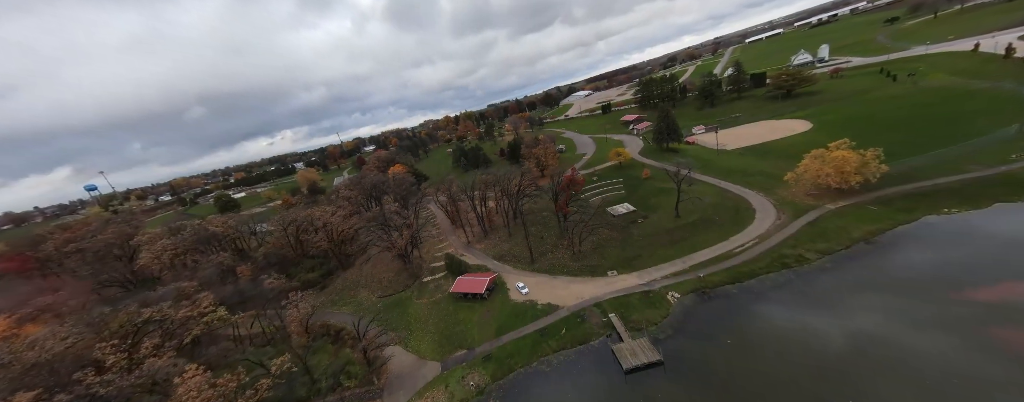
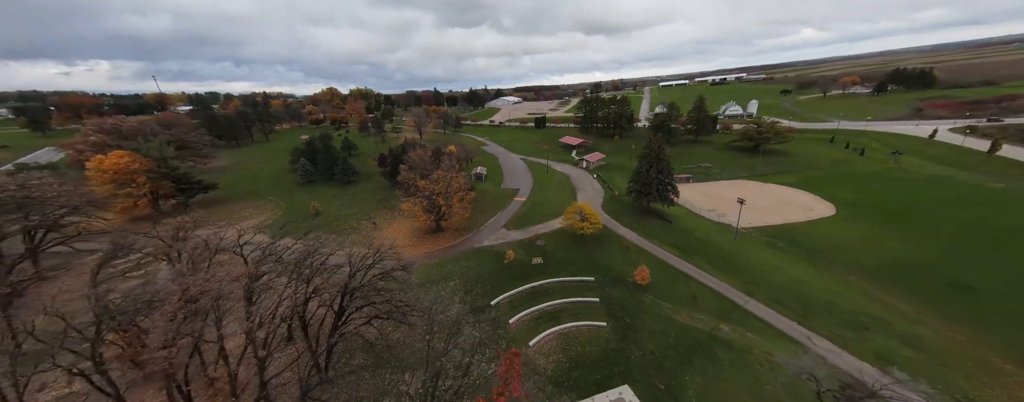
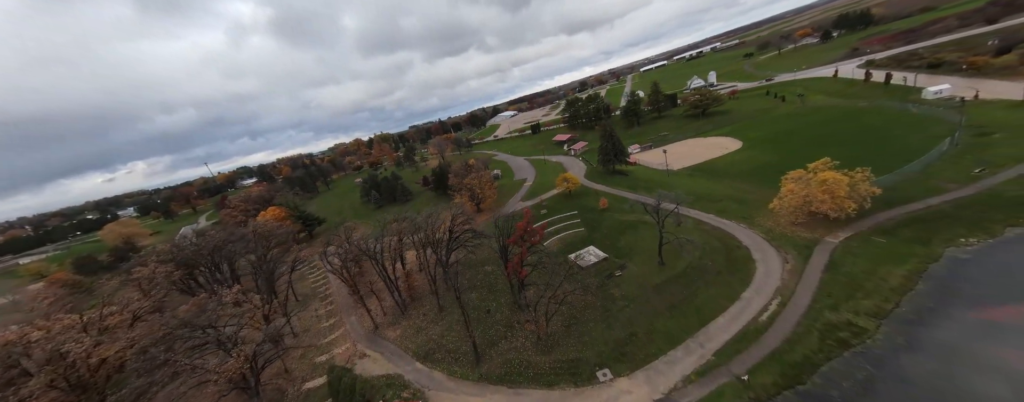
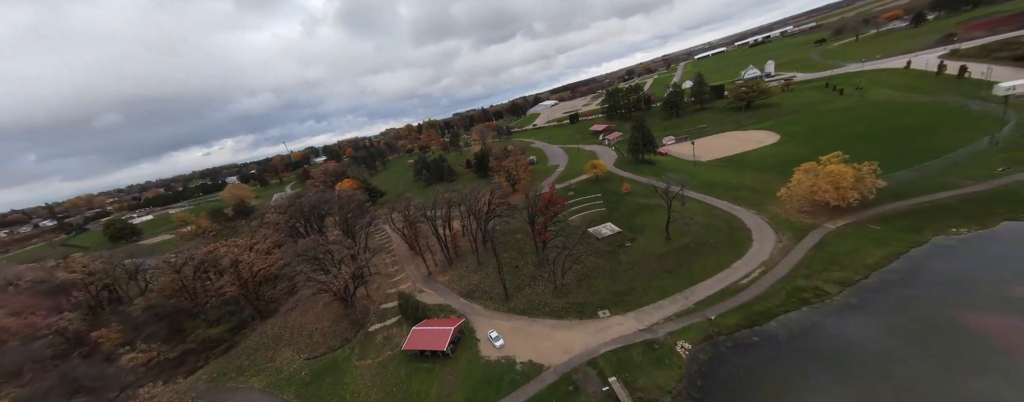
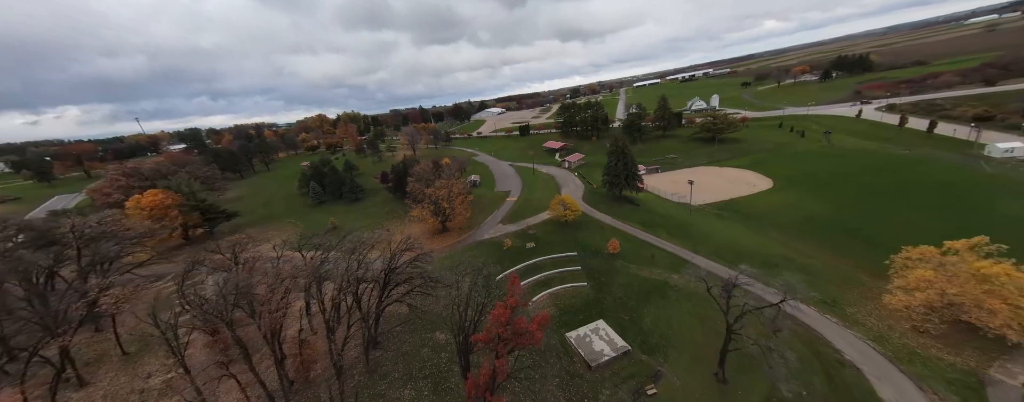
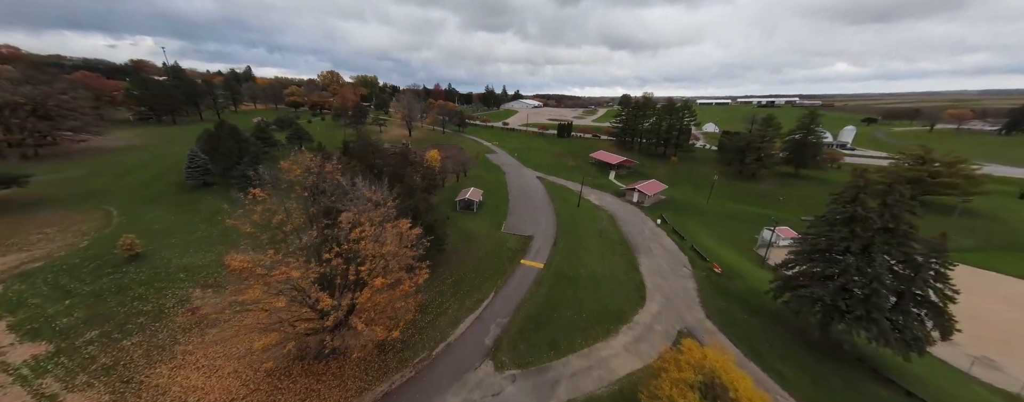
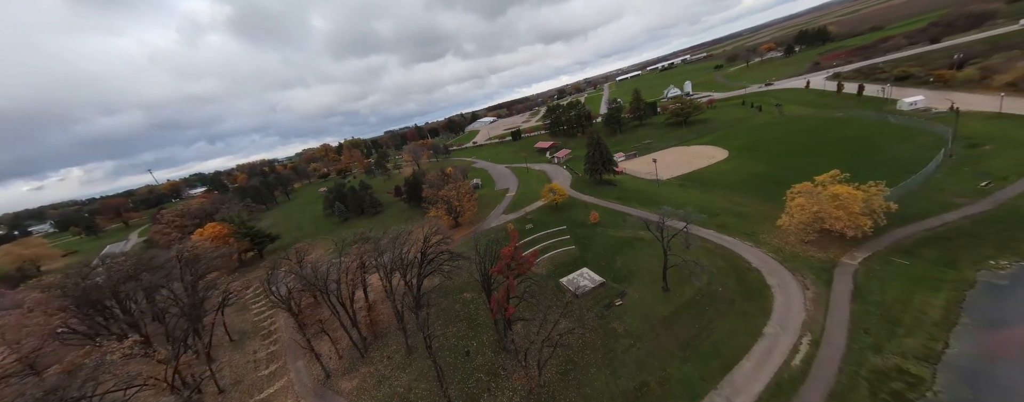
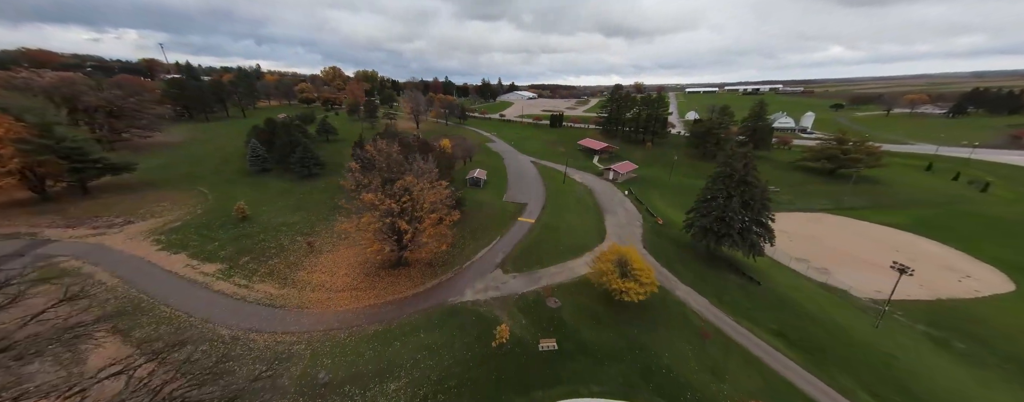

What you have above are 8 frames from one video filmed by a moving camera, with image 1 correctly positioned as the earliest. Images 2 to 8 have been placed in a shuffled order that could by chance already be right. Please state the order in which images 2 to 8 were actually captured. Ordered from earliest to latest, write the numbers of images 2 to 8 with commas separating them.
4, 3, 7, 5, 2, 8, 6
